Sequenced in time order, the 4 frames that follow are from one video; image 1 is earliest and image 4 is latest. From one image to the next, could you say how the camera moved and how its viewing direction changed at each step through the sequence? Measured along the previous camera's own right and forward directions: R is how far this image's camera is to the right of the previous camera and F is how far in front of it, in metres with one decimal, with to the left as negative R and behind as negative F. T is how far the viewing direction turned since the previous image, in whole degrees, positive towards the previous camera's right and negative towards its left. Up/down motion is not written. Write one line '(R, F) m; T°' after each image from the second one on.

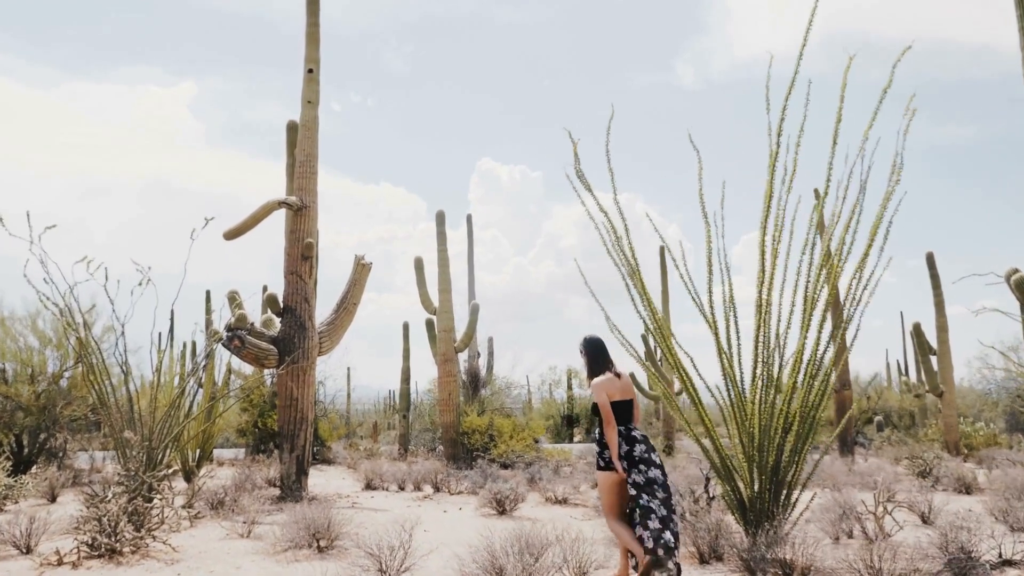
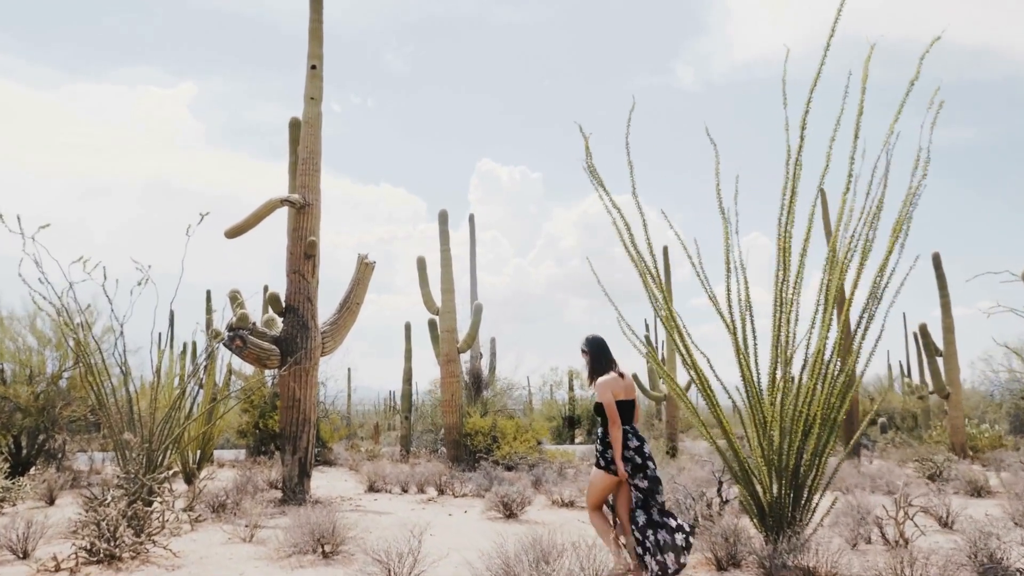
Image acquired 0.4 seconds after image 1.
(-0.1, +0.1) m; 0°
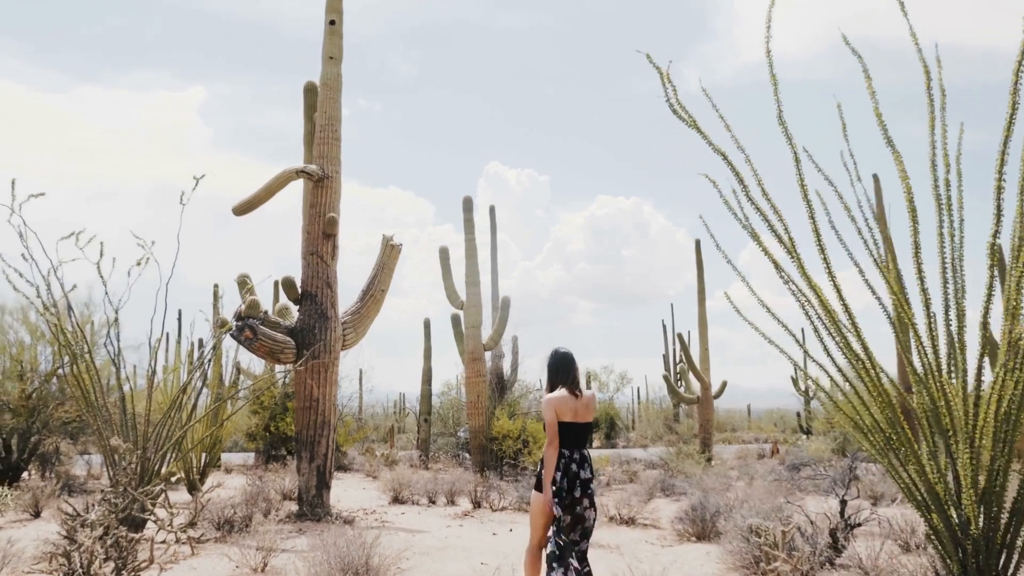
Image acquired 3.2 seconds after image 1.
(-0.4, +1.1) m; -1°
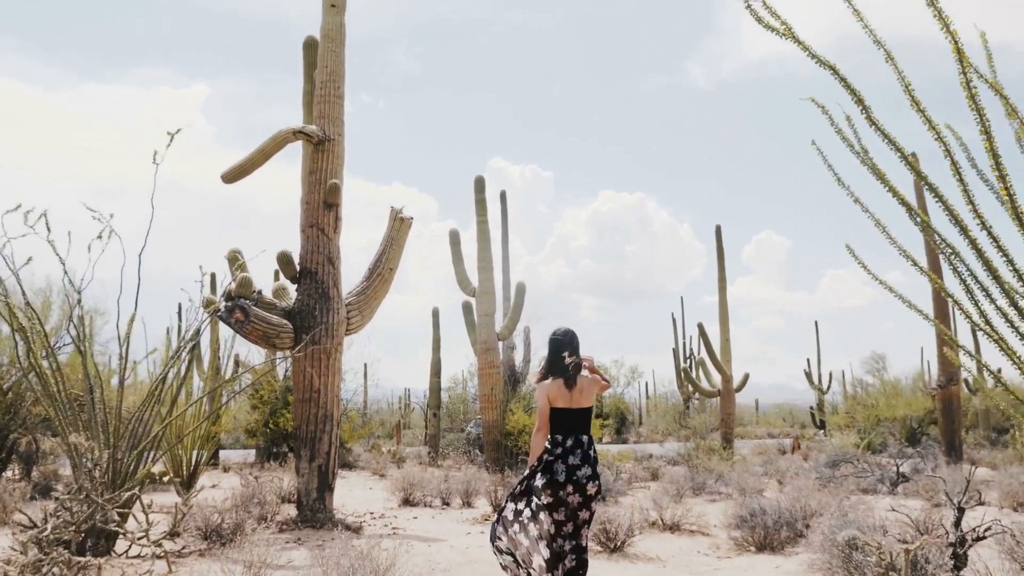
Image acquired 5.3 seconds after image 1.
(-0.2, +0.9) m; 0°
